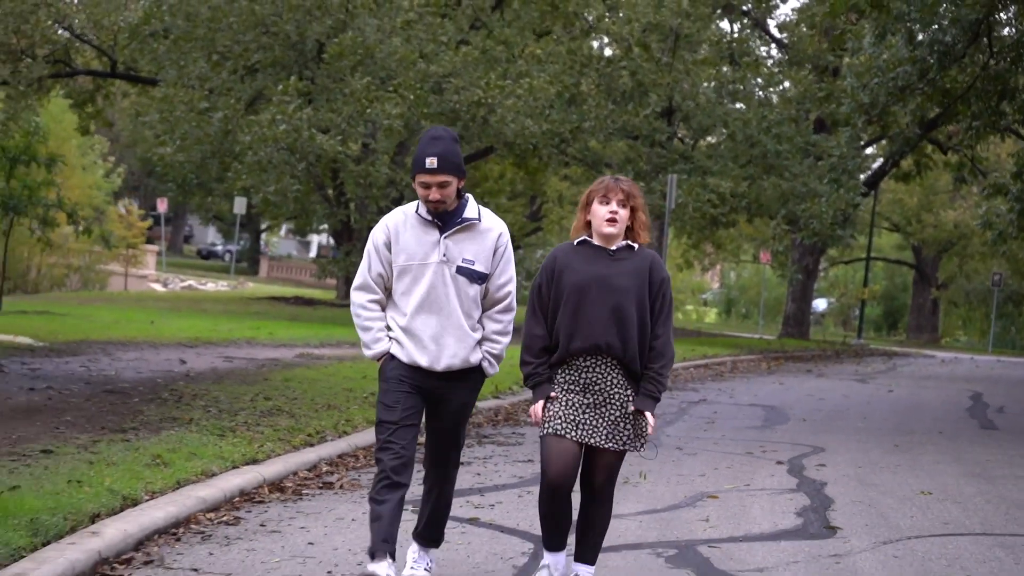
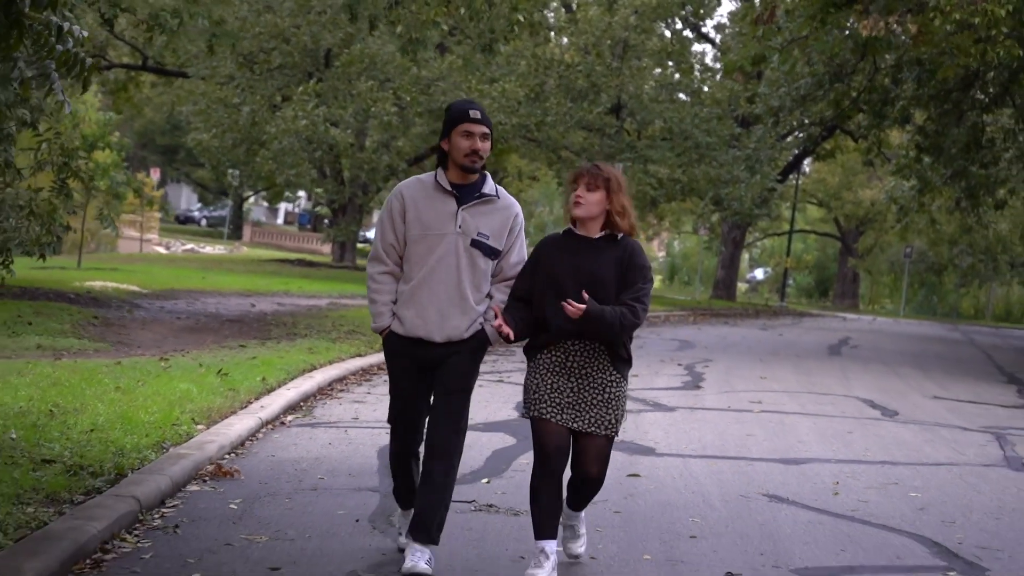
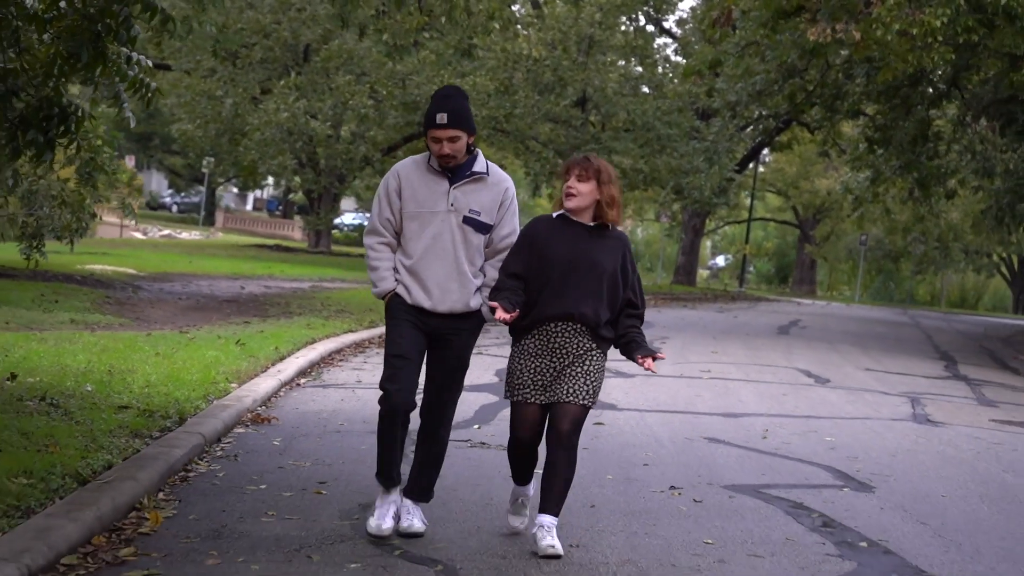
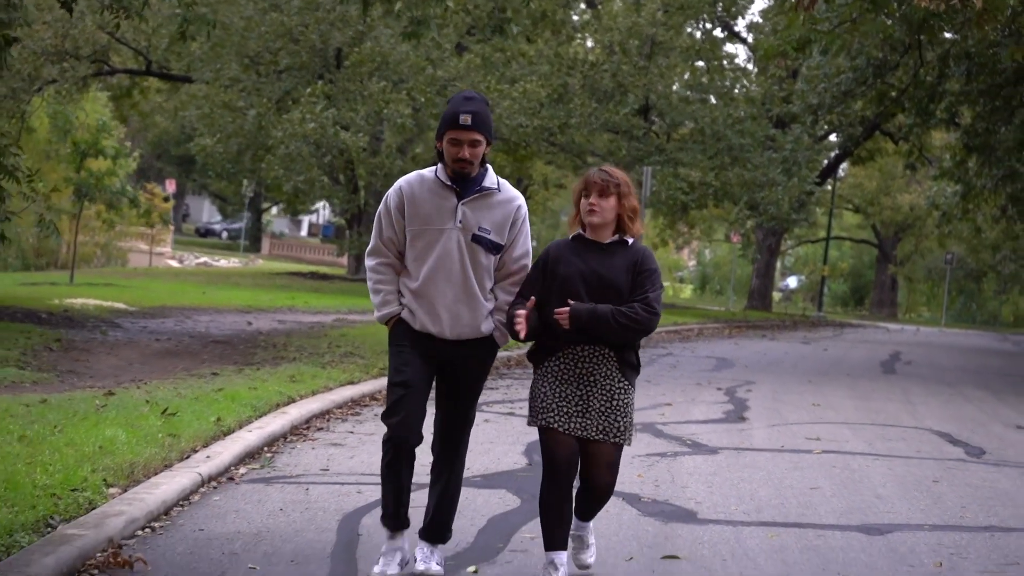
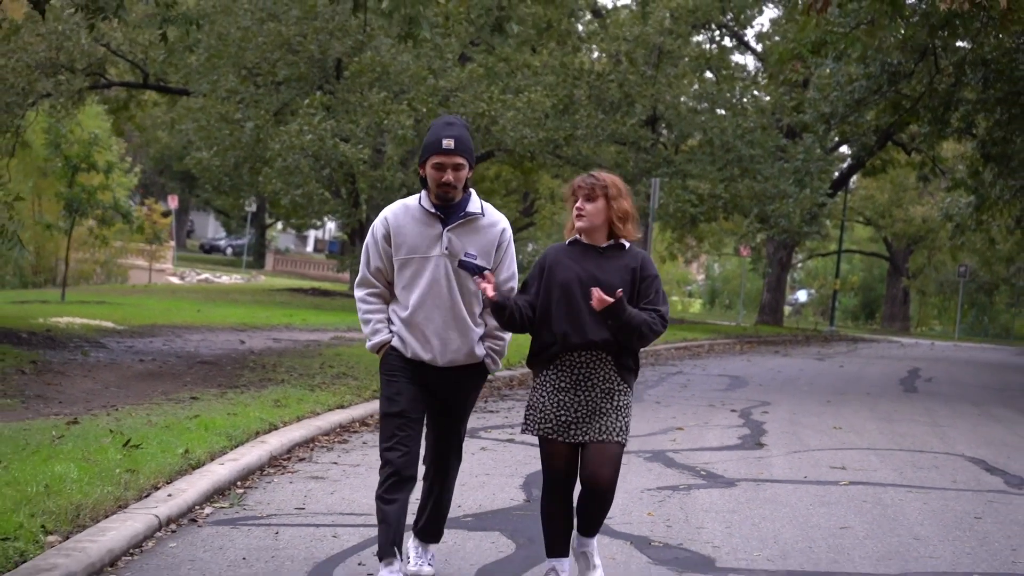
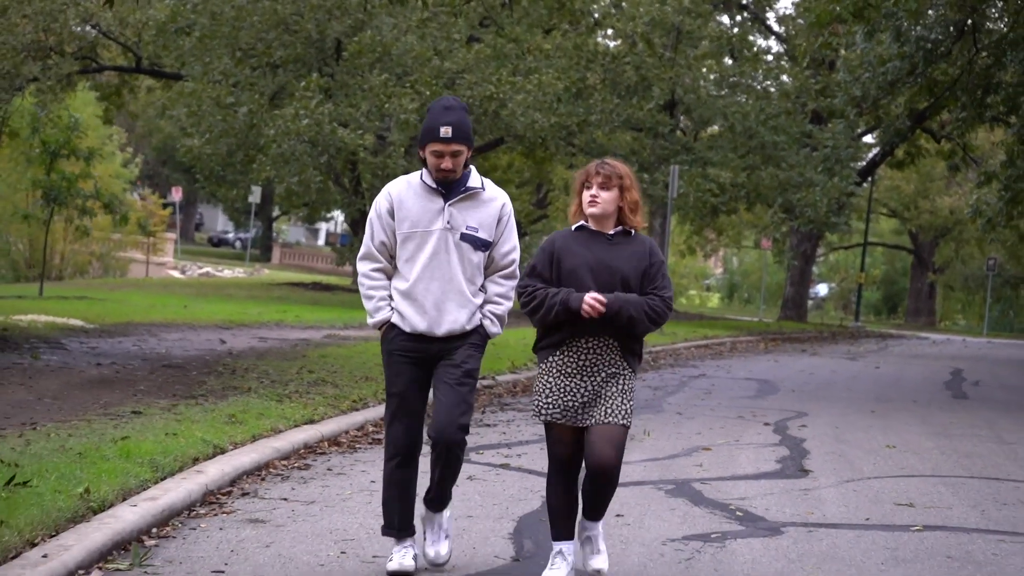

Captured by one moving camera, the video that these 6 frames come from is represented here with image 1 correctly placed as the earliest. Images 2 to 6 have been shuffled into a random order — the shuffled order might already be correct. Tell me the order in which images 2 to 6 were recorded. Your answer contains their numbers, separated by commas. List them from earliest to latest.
6, 5, 4, 2, 3
